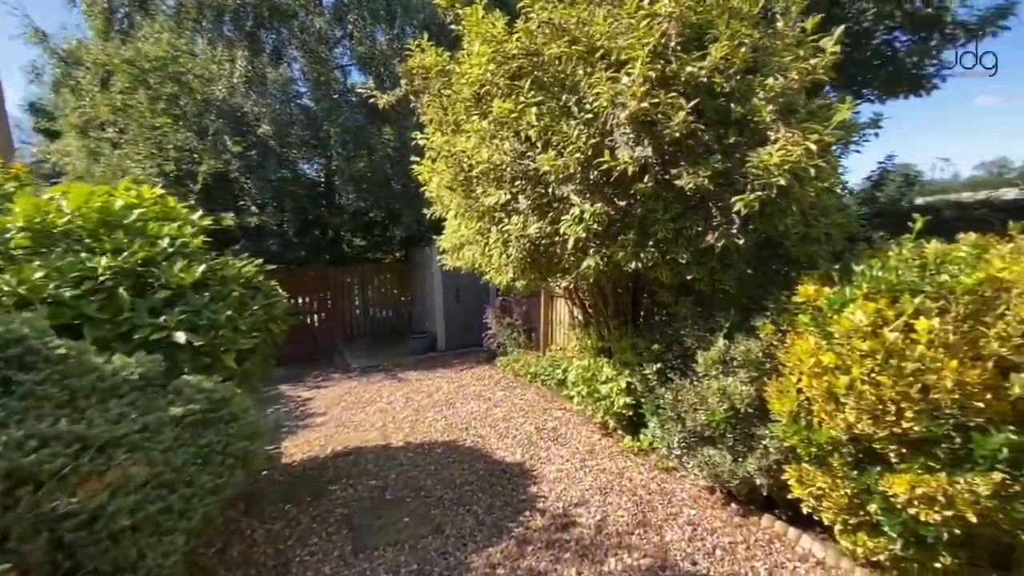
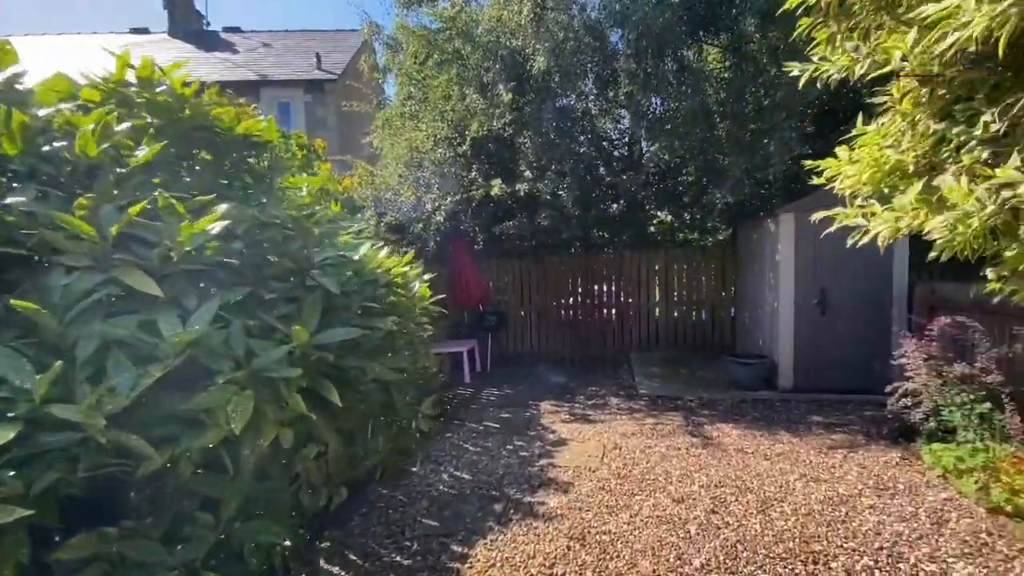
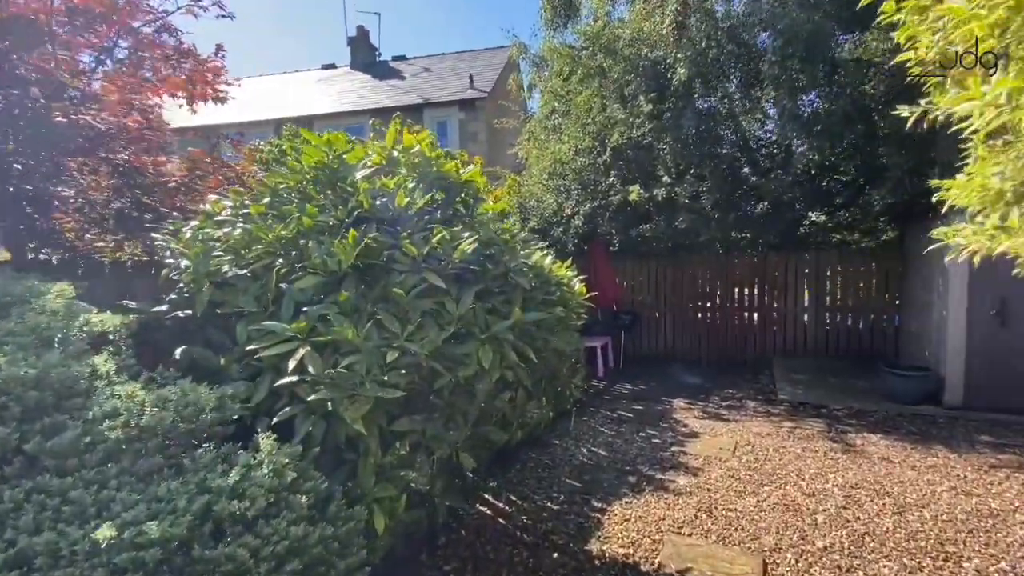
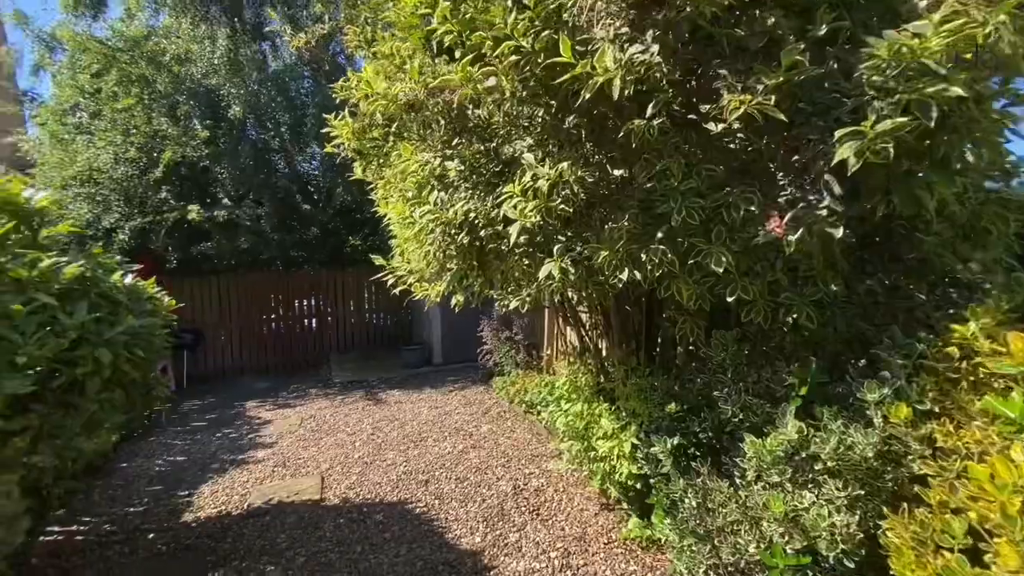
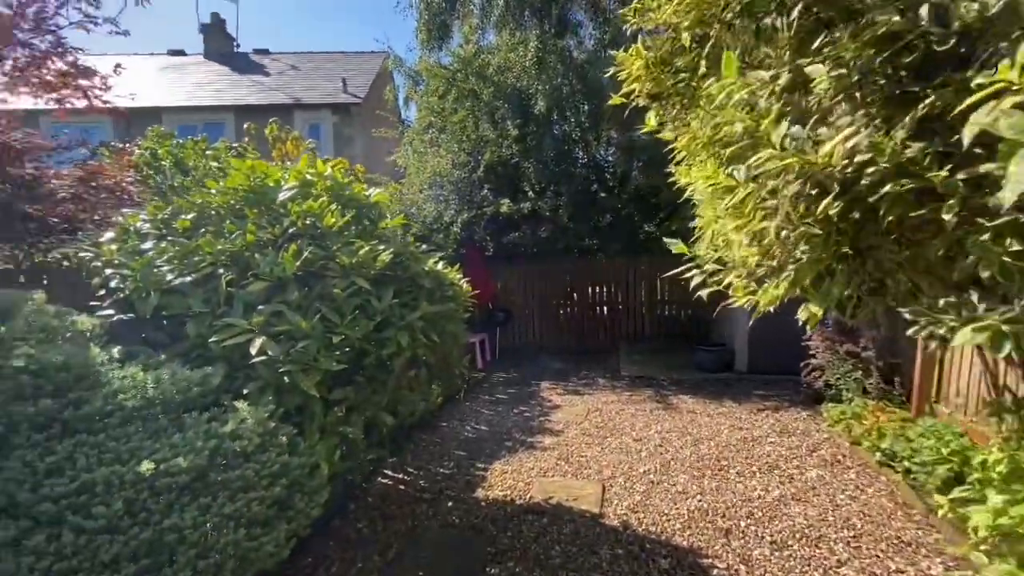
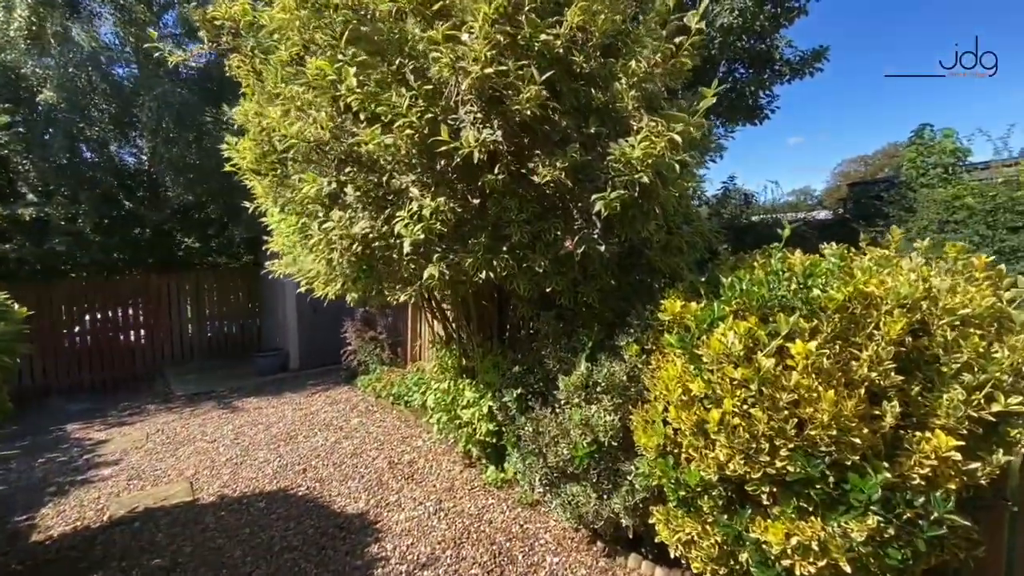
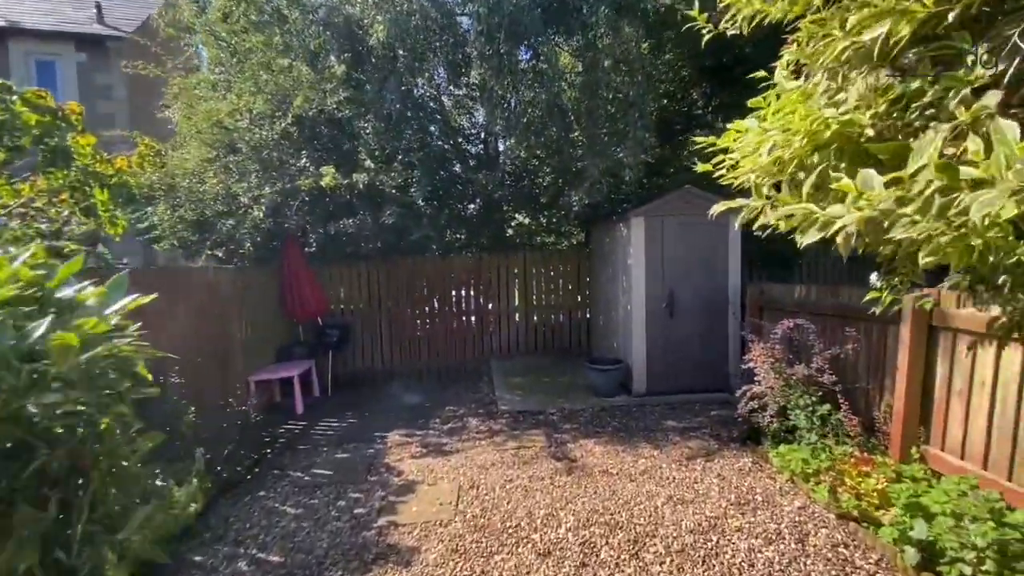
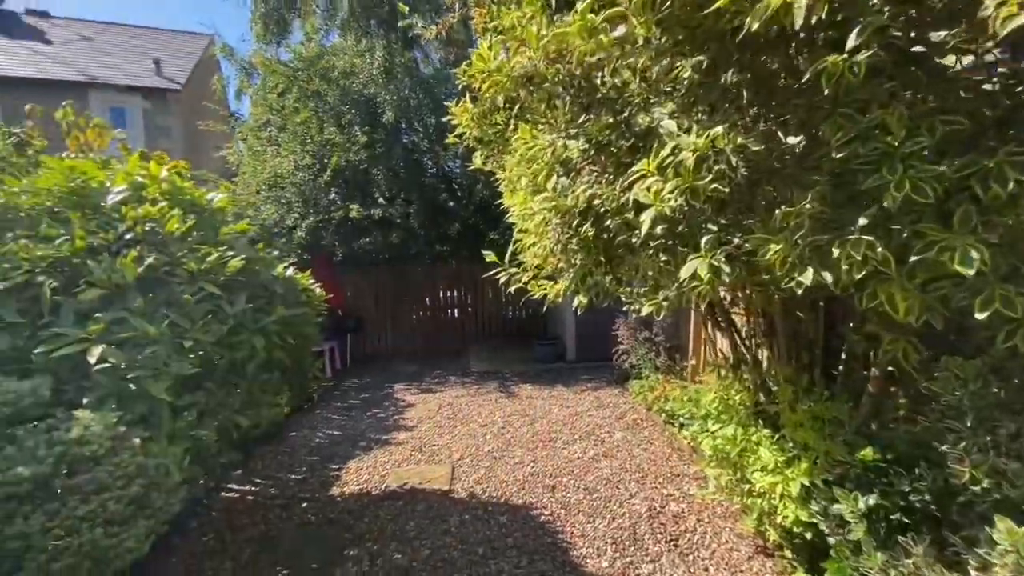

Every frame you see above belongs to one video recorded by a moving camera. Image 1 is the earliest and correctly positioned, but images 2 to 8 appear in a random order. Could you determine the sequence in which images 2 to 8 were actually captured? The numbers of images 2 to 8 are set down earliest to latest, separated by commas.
6, 4, 8, 5, 3, 2, 7
